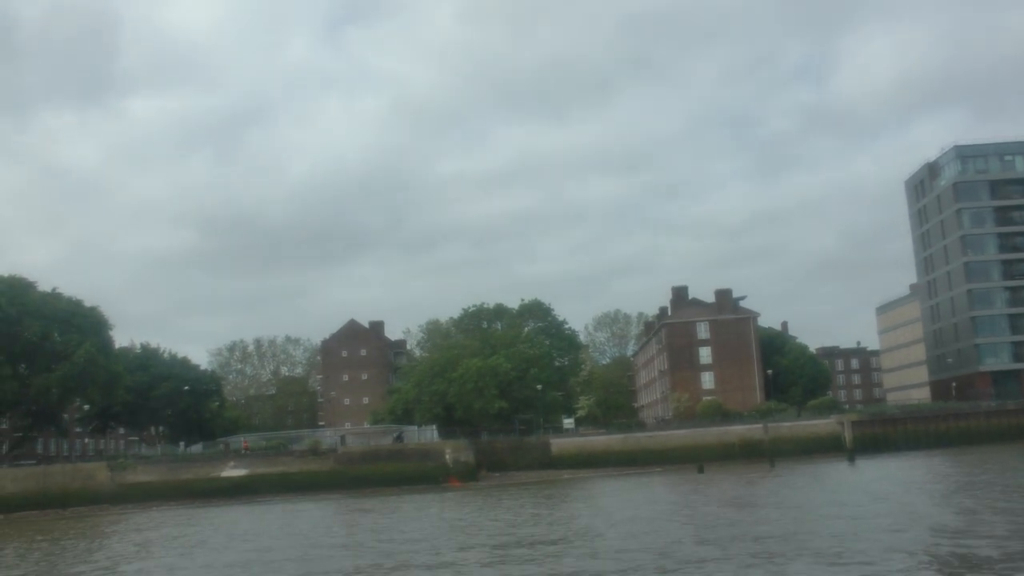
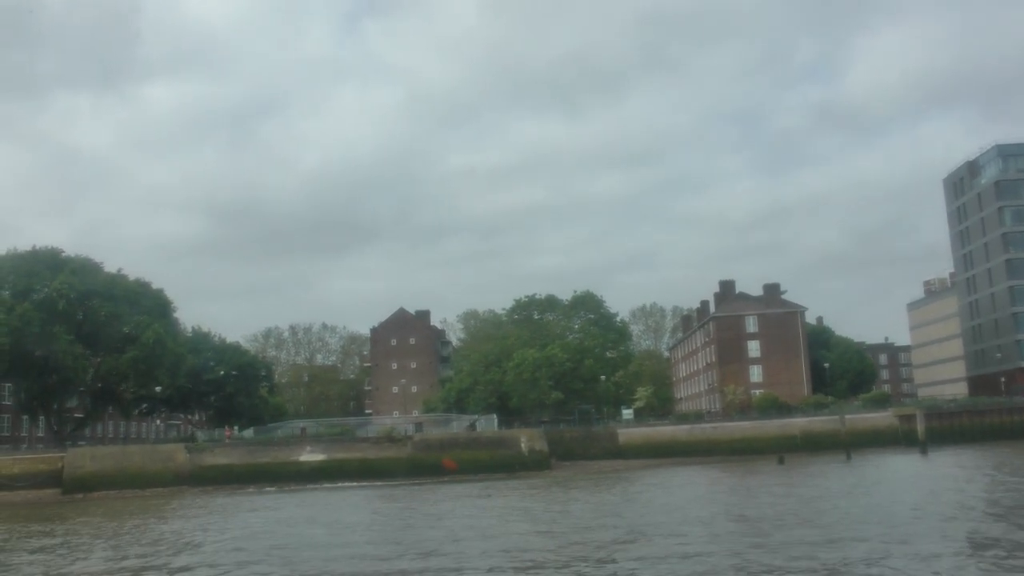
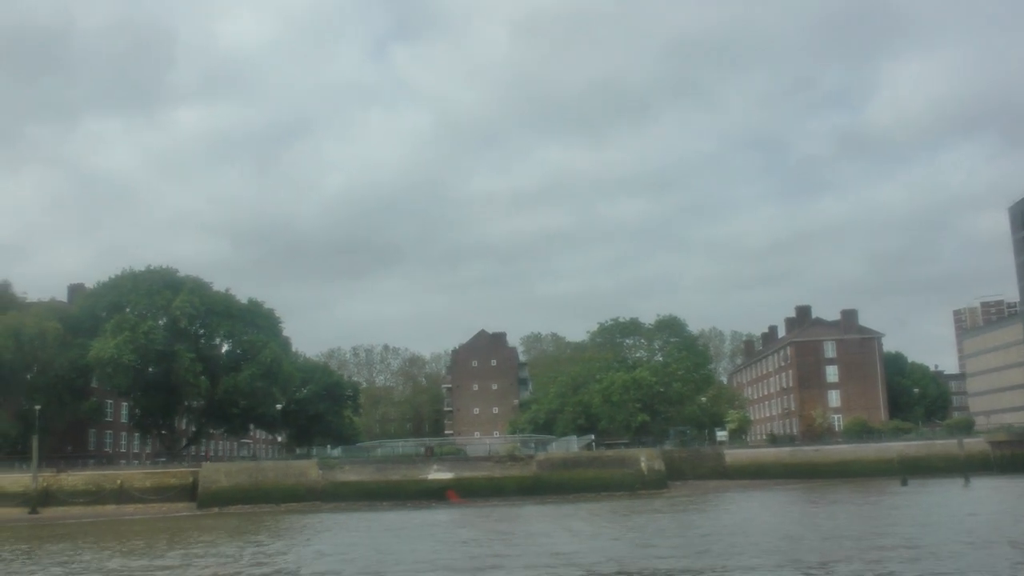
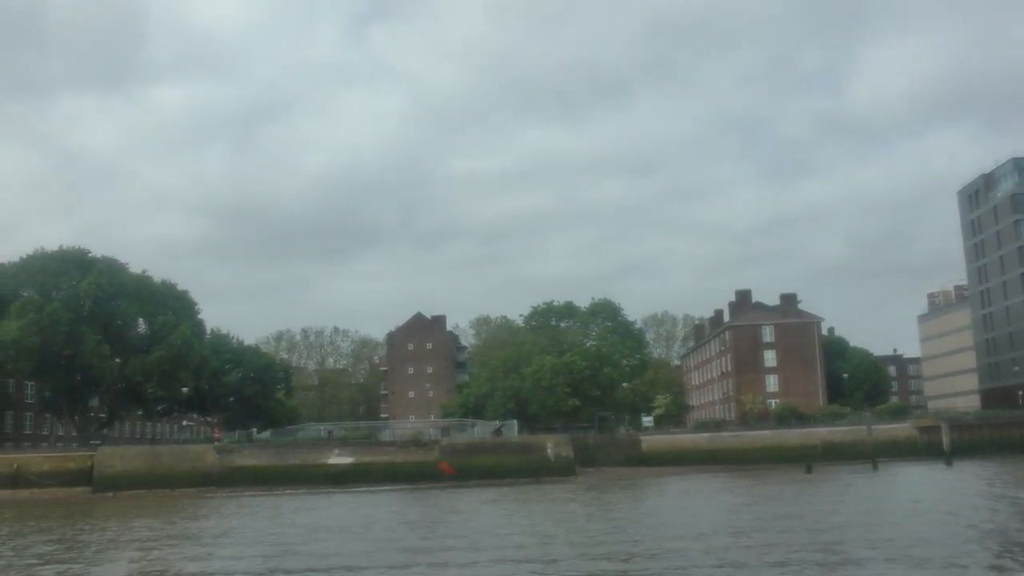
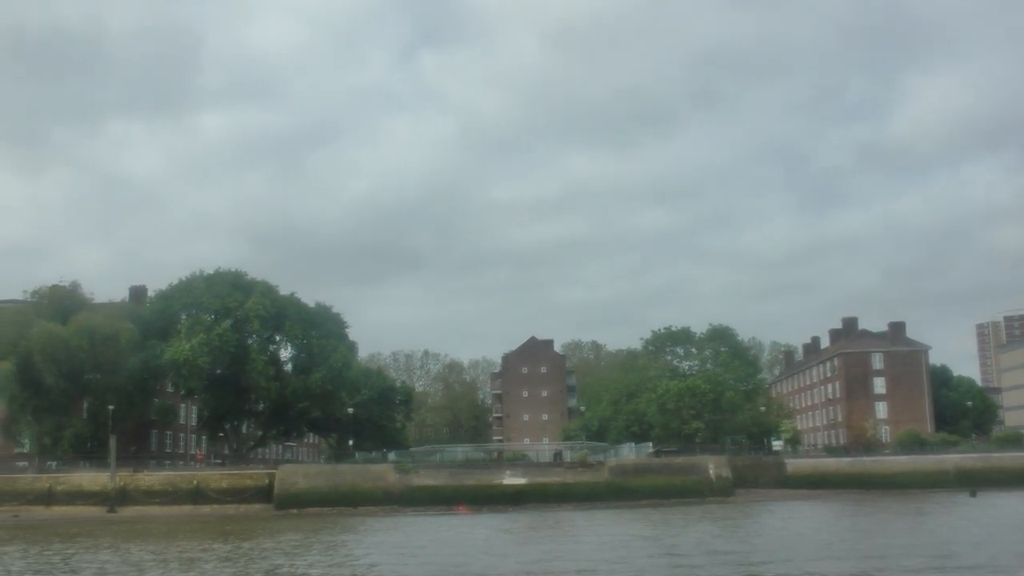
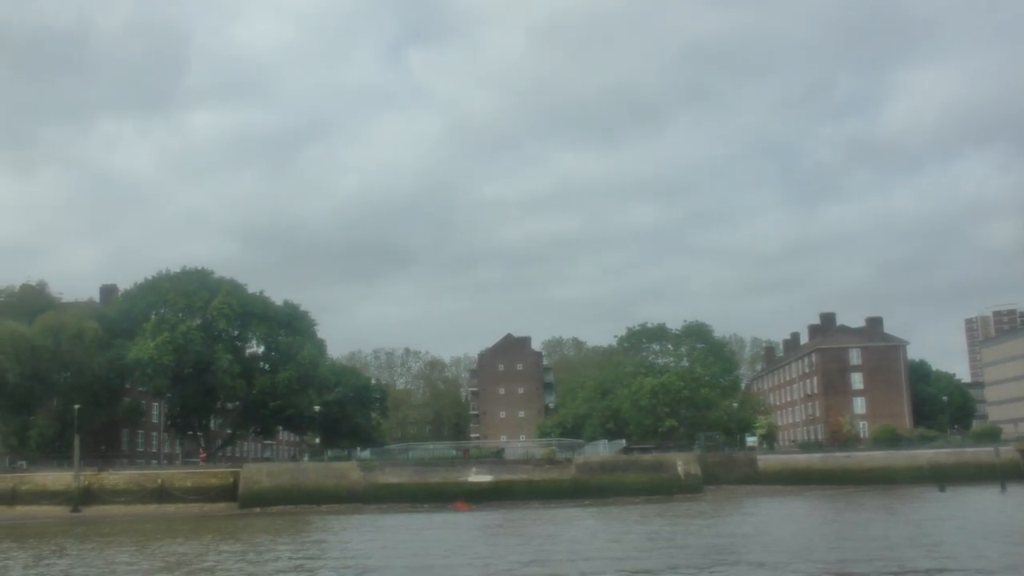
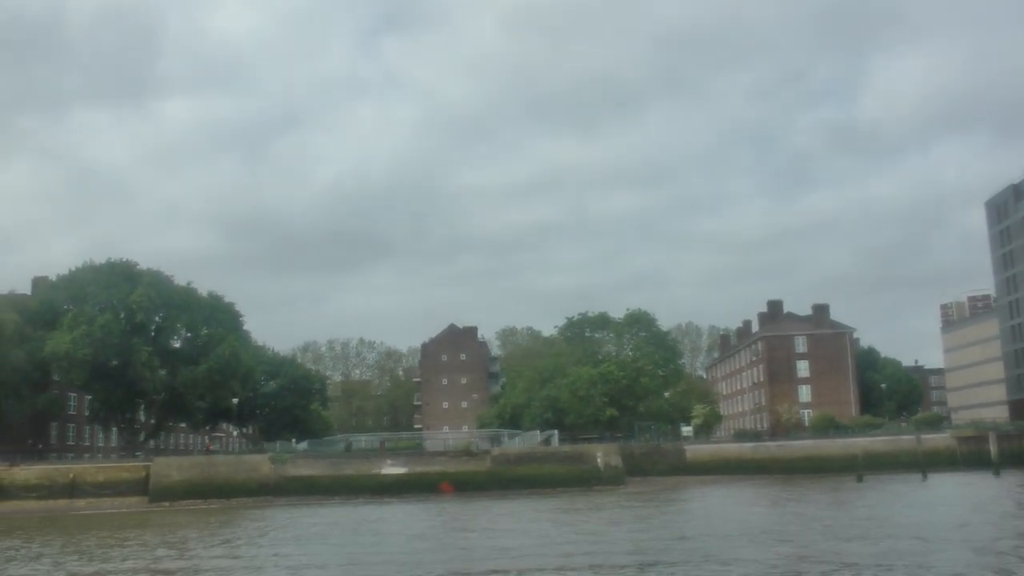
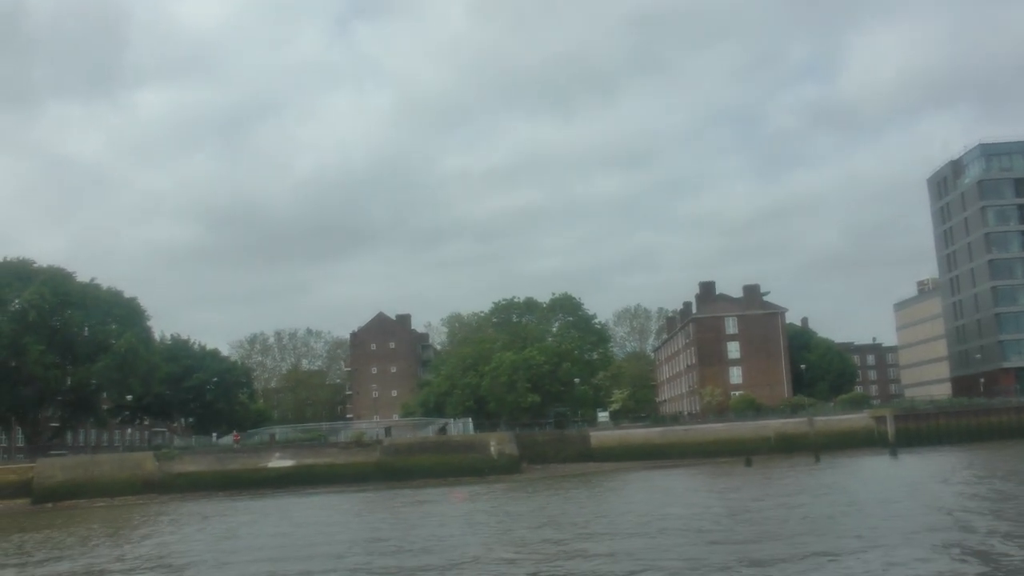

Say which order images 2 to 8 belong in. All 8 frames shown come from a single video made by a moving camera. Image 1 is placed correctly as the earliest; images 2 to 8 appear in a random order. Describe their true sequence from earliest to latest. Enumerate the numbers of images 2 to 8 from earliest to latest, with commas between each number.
8, 2, 4, 7, 3, 6, 5
